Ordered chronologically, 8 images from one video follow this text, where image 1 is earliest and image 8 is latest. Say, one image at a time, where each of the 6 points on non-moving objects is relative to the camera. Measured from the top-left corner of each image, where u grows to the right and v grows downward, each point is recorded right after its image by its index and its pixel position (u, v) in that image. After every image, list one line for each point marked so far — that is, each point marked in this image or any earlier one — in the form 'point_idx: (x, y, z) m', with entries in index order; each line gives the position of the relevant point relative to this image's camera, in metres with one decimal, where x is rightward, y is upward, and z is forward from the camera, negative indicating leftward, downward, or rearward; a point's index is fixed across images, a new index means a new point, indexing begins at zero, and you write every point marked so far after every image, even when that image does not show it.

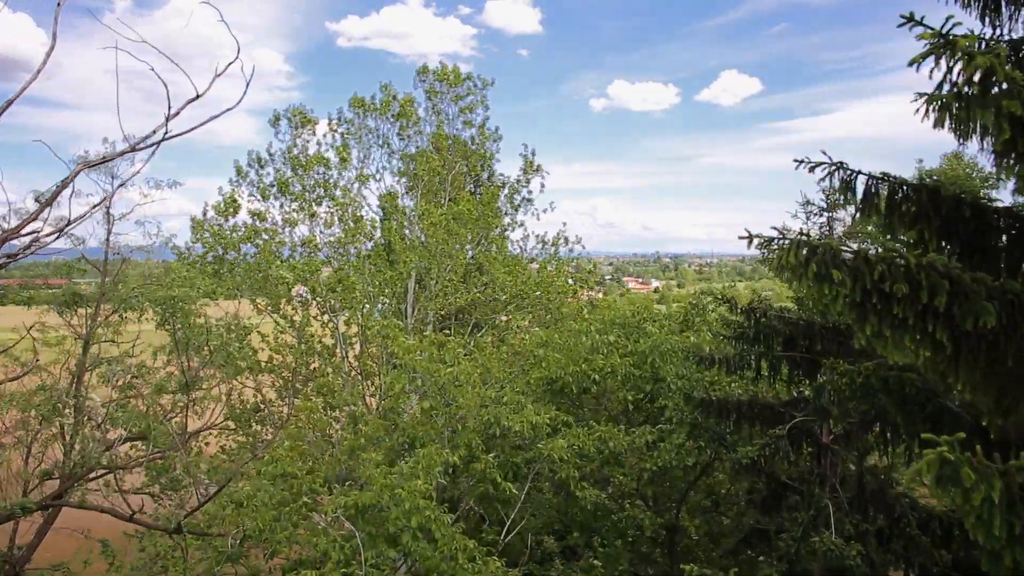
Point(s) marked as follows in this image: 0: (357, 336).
0: (-2.9, -0.9, +11.8) m
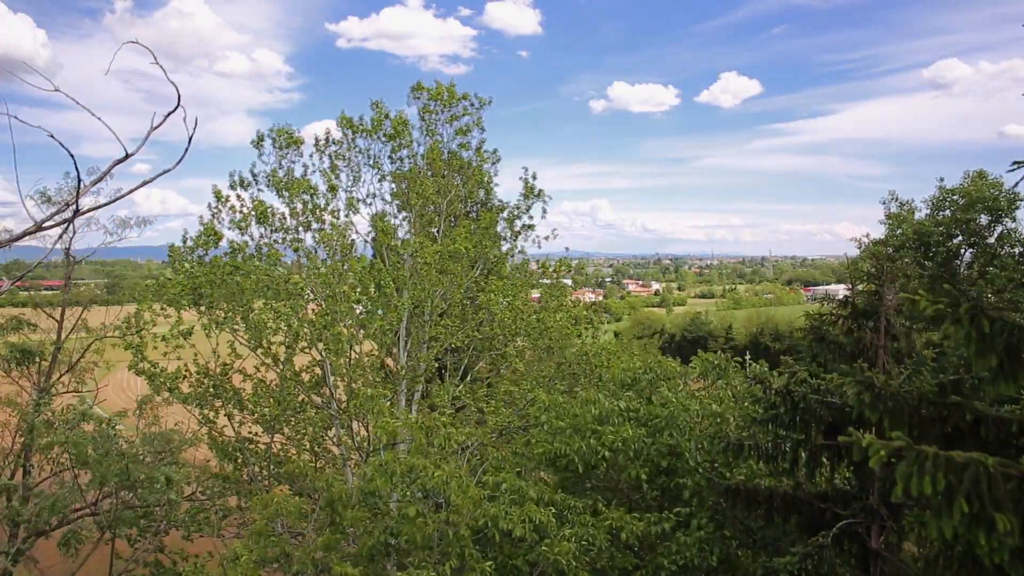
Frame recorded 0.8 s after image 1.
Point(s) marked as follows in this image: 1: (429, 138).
0: (-2.9, -1.6, +11.0) m
1: (-1.7, +3.1, +12.9) m
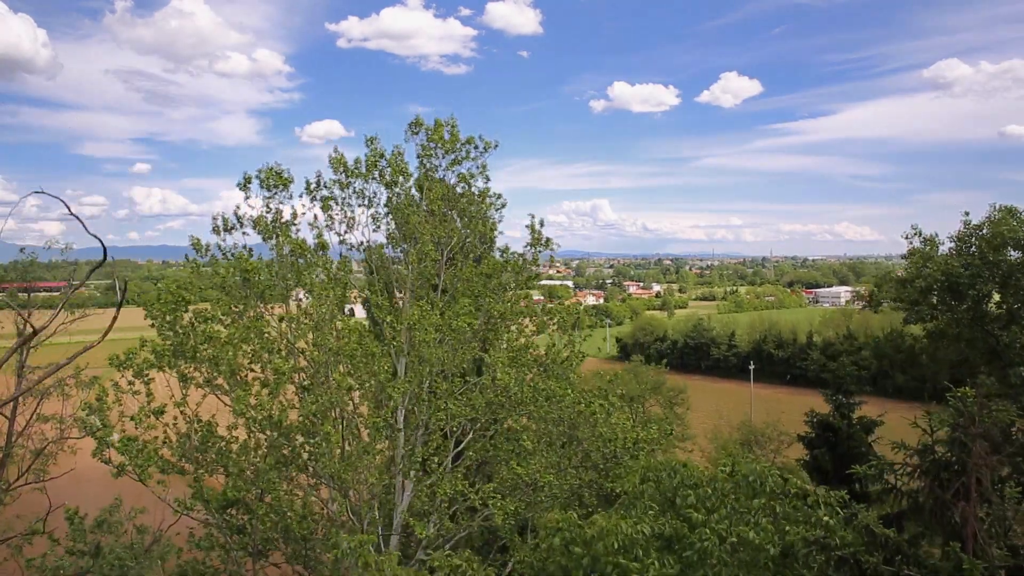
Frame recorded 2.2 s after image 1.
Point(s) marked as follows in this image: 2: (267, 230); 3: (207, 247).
0: (-2.8, -2.6, +10.1) m
1: (-1.6, +2.0, +12.1) m
2: (-4.6, +1.1, +11.5) m
3: (-5.4, +0.7, +10.8) m
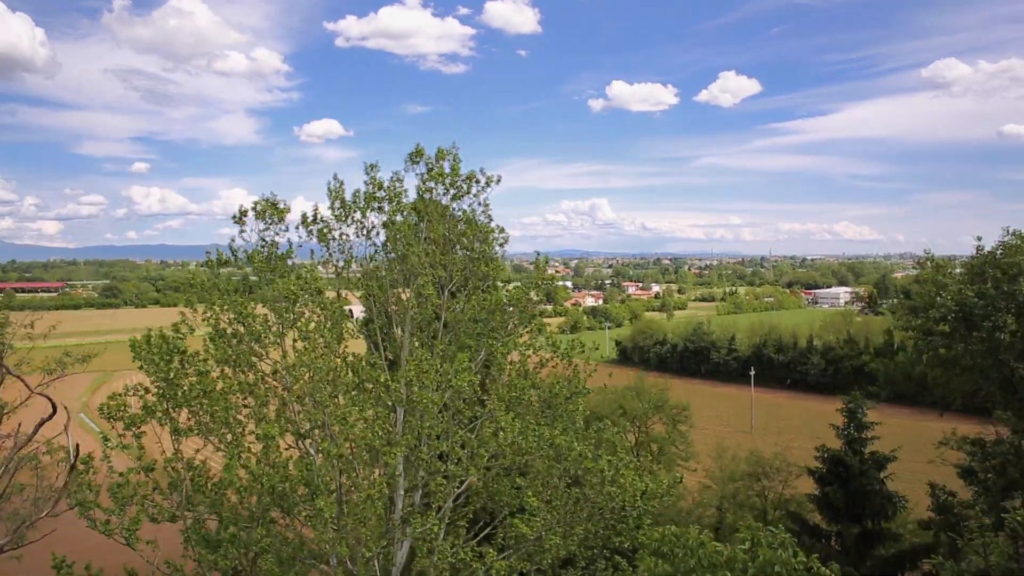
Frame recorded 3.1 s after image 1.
0: (-2.8, -3.3, +9.7) m
1: (-1.6, +1.3, +11.7) m
2: (-4.5, +0.4, +11.1) m
3: (-5.4, 0.0, +10.4) m
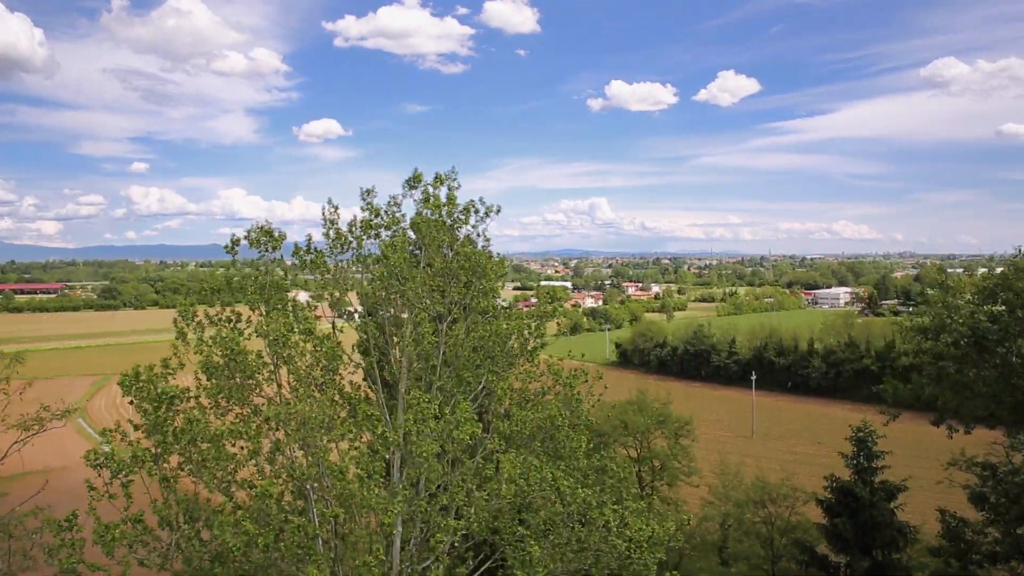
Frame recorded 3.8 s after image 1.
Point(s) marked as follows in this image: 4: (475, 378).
0: (-2.7, -3.9, +9.4) m
1: (-1.6, +0.7, +11.4) m
2: (-4.5, -0.2, +10.8) m
3: (-5.3, -0.6, +10.1) m
4: (-0.7, -1.7, +11.4) m
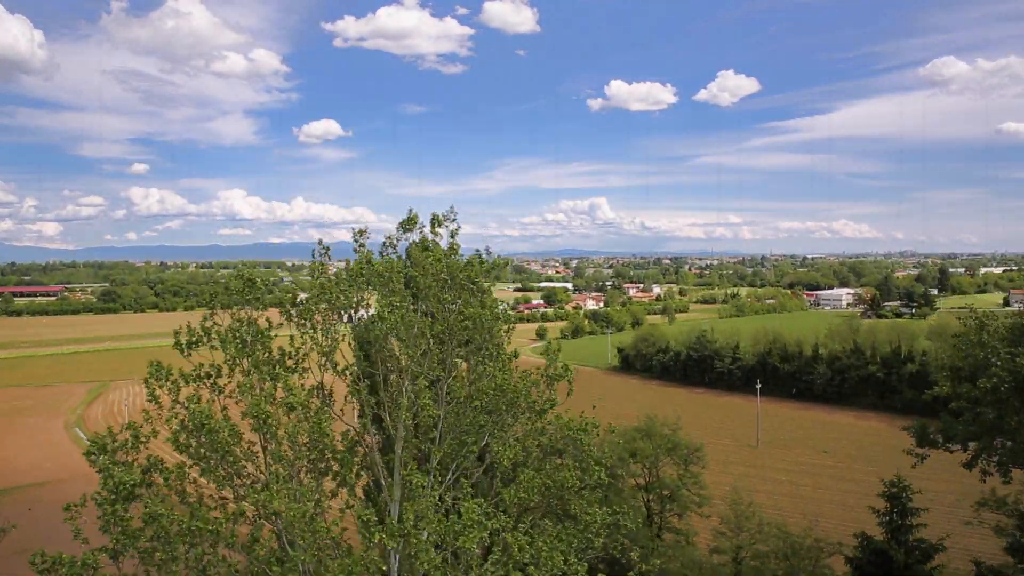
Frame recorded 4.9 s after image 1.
0: (-2.6, -4.8, +8.4) m
1: (-1.5, -0.2, +10.4) m
2: (-4.4, -1.1, +9.8) m
3: (-5.2, -1.5, +9.1) m
4: (-0.6, -2.6, +10.4) m
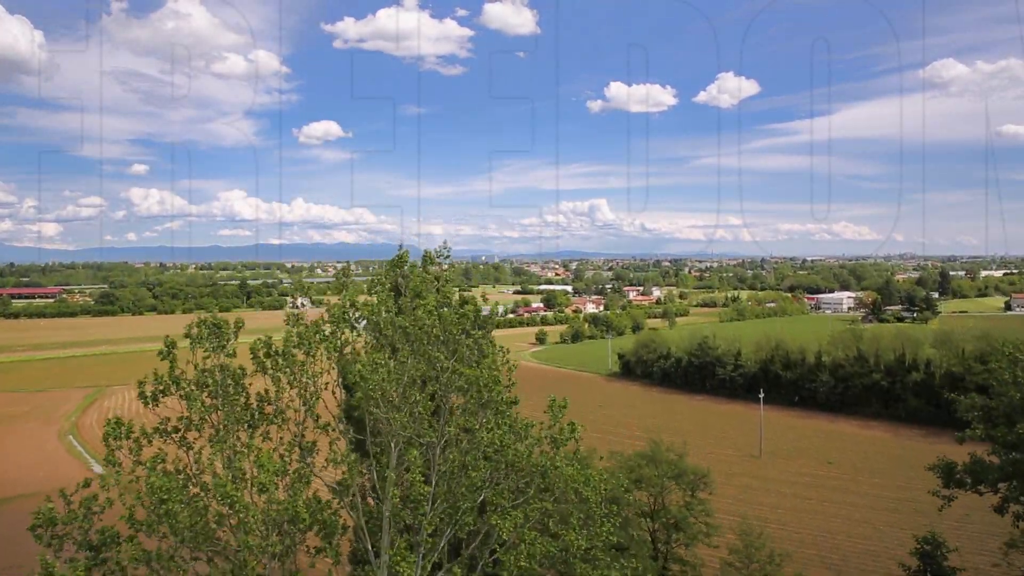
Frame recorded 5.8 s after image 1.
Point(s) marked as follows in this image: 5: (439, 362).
0: (-2.6, -5.6, +7.4) m
1: (-1.4, -0.9, +9.4) m
2: (-4.4, -1.8, +8.8) m
3: (-5.2, -2.2, +8.1) m
4: (-0.6, -3.3, +9.4) m
5: (-1.2, -1.0, +9.5) m
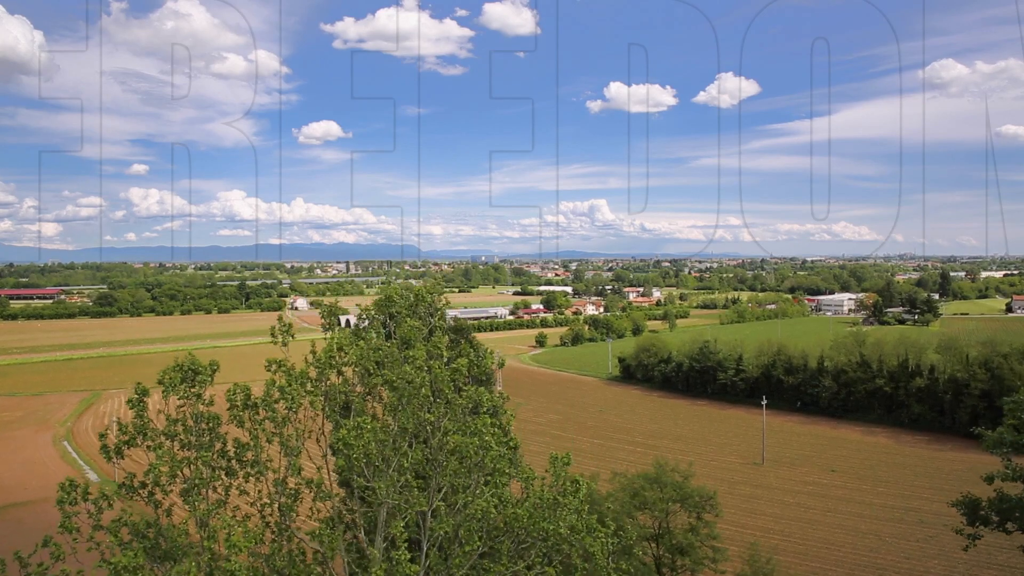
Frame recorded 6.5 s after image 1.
0: (-2.6, -6.2, +6.6) m
1: (-1.5, -1.5, +8.6) m
2: (-4.4, -2.4, +8.0) m
3: (-5.2, -2.8, +7.3) m
4: (-0.6, -3.9, +8.6) m
5: (-1.2, -1.6, +8.7) m
